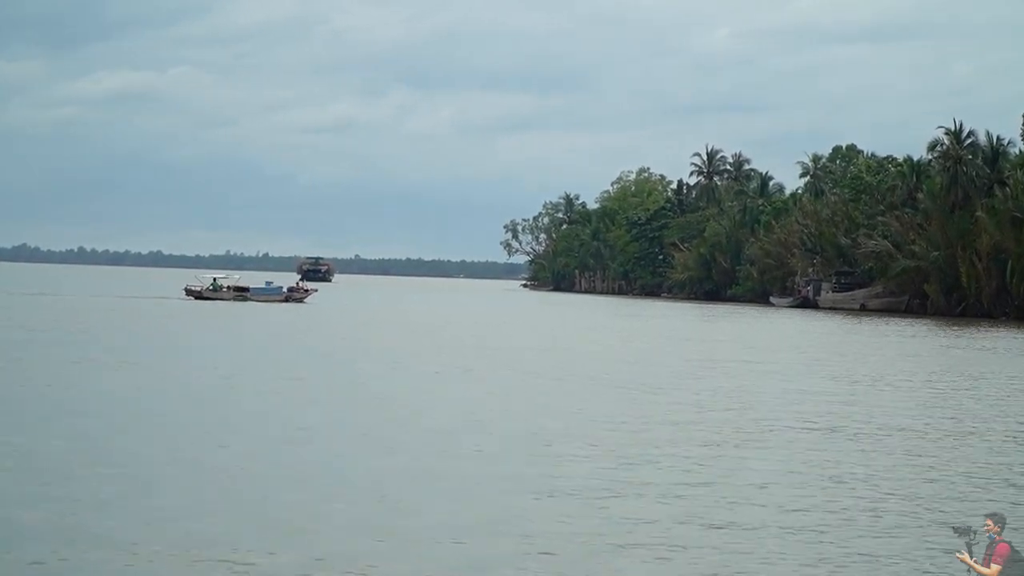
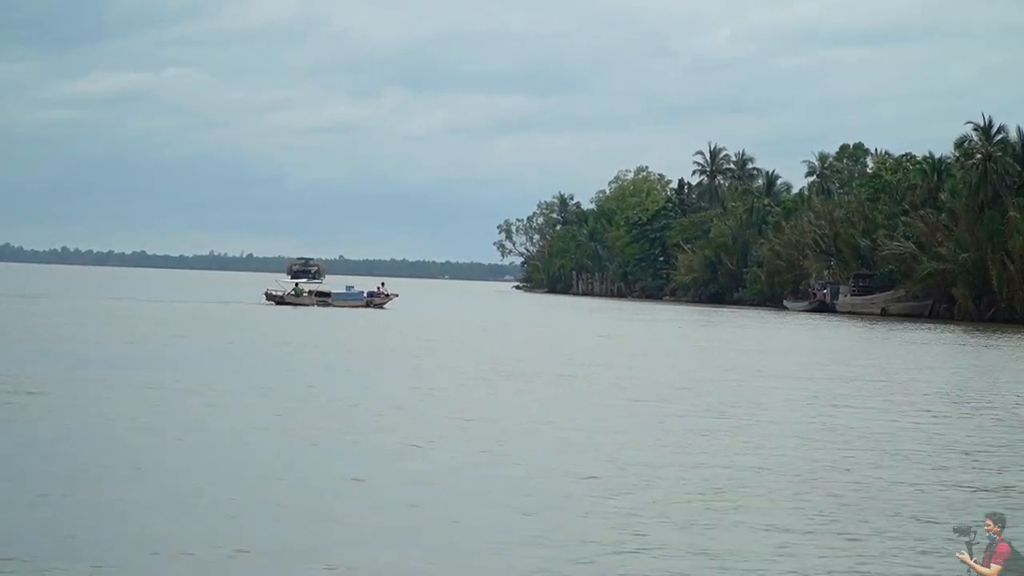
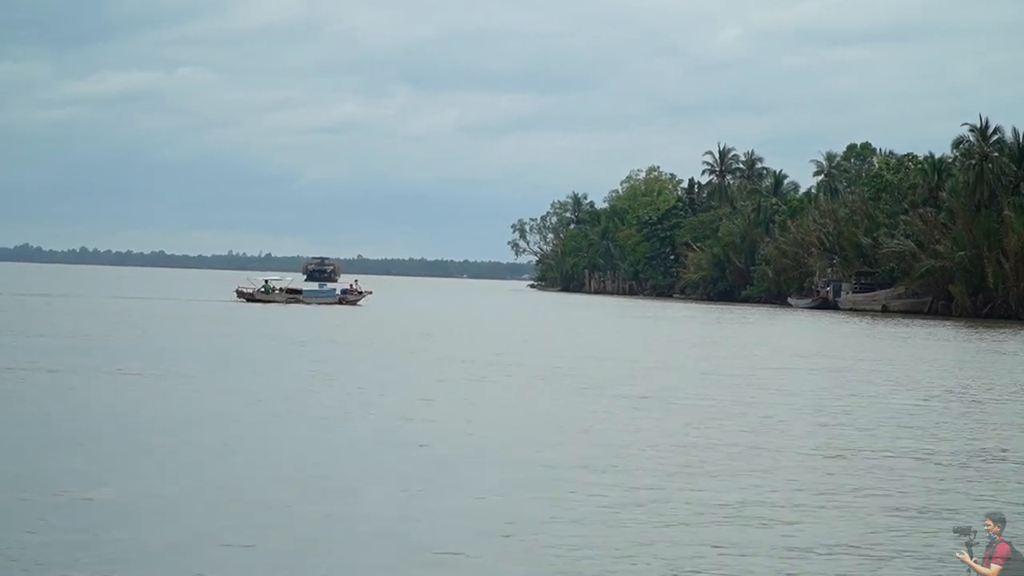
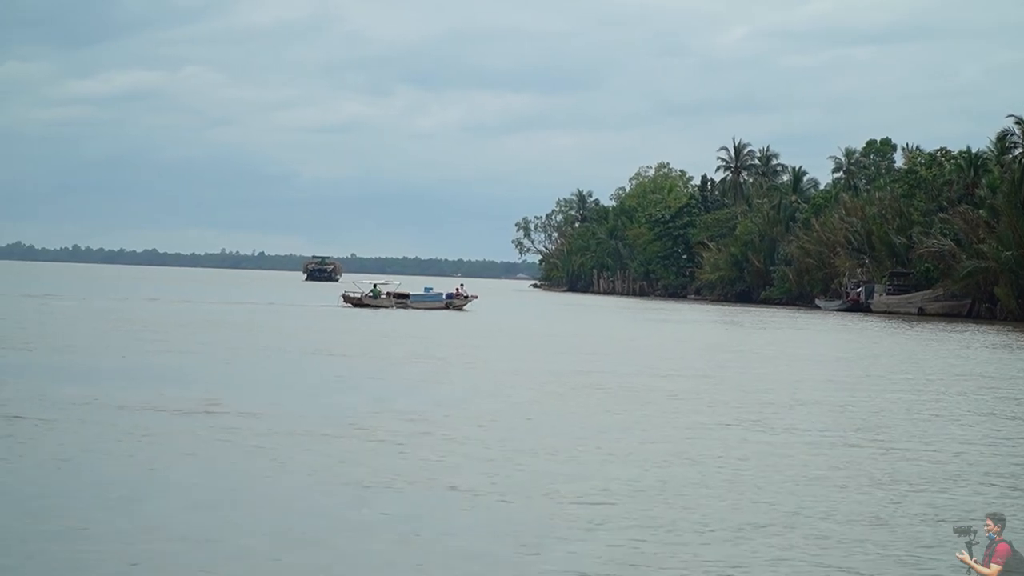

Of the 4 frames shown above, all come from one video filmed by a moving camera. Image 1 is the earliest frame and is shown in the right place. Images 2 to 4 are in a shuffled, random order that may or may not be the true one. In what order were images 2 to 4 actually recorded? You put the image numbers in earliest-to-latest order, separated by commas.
3, 2, 4
